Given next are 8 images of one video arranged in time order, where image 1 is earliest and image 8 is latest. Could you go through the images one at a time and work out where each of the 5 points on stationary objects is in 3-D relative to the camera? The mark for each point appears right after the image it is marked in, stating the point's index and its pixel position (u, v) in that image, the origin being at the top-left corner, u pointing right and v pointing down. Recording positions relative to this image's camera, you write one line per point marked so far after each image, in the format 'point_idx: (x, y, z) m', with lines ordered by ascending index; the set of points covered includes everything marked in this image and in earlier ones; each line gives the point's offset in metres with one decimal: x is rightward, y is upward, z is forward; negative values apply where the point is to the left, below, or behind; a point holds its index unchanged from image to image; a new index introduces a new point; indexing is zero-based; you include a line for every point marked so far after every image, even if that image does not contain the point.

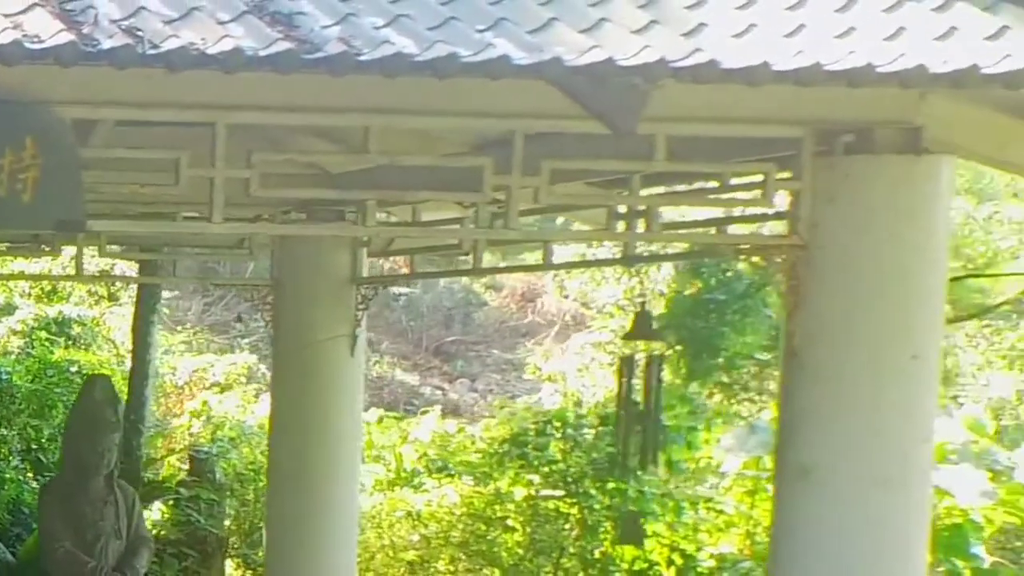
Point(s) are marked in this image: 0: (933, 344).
0: (+2.0, -0.3, +3.3) m
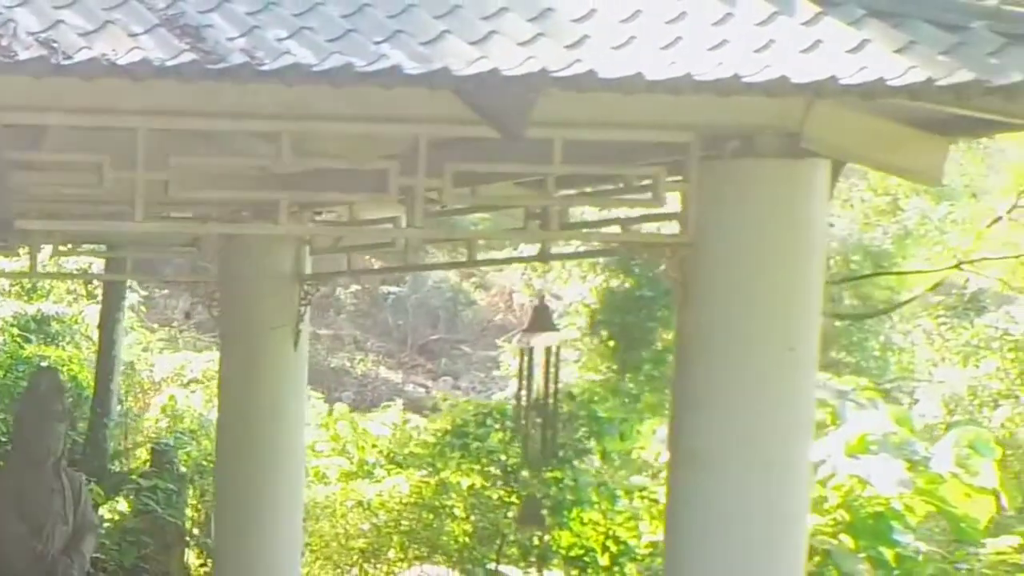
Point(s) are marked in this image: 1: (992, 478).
0: (+1.5, -0.2, +3.5) m
1: (+3.7, -1.5, +5.4) m
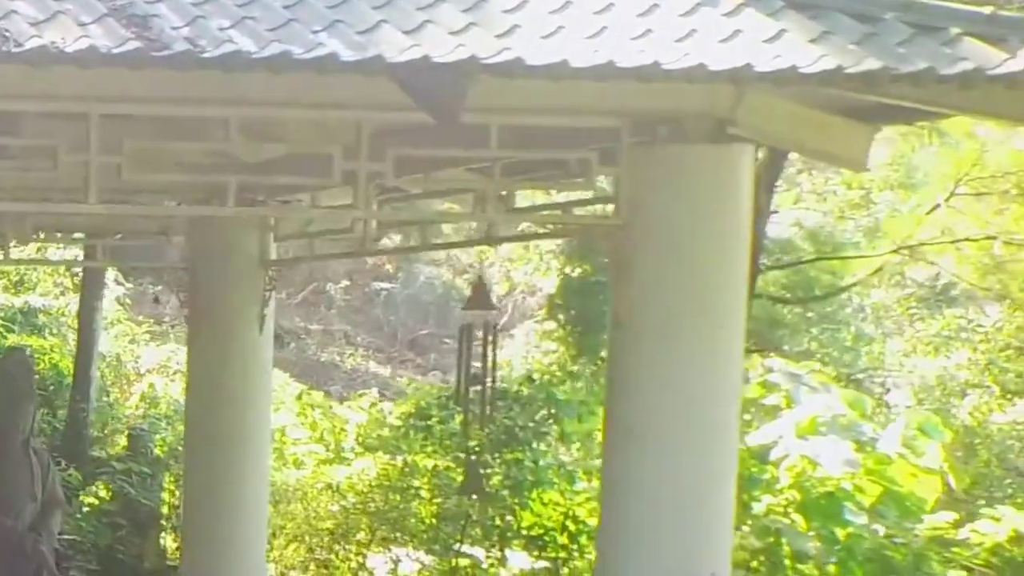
0: (+1.2, -0.1, +3.7) m
1: (+3.4, -1.4, +5.6) m
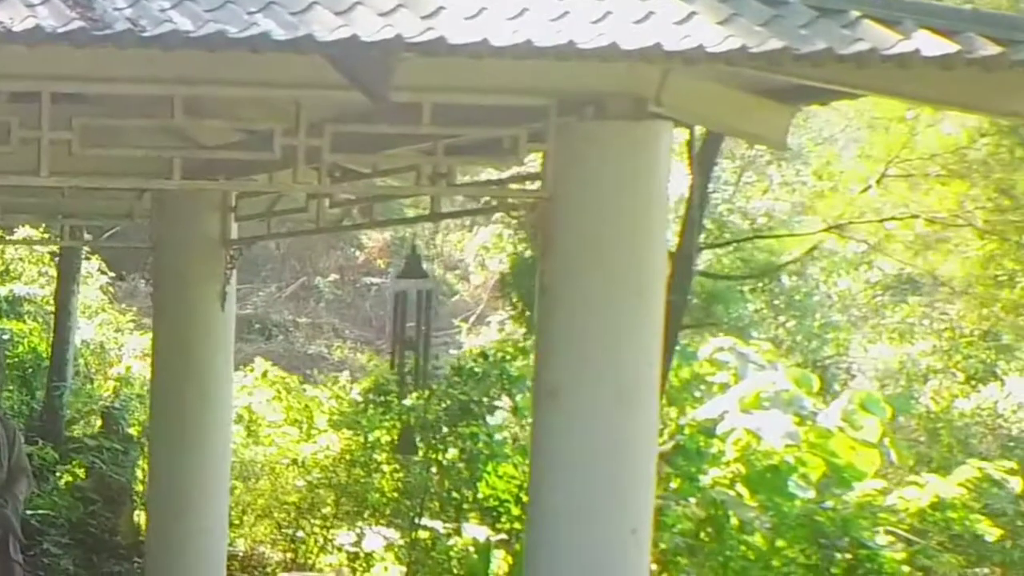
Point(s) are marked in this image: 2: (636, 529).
0: (+0.8, 0.0, +3.9) m
1: (+3.0, -1.2, +5.8) m
2: (+0.7, -1.3, +3.9) m
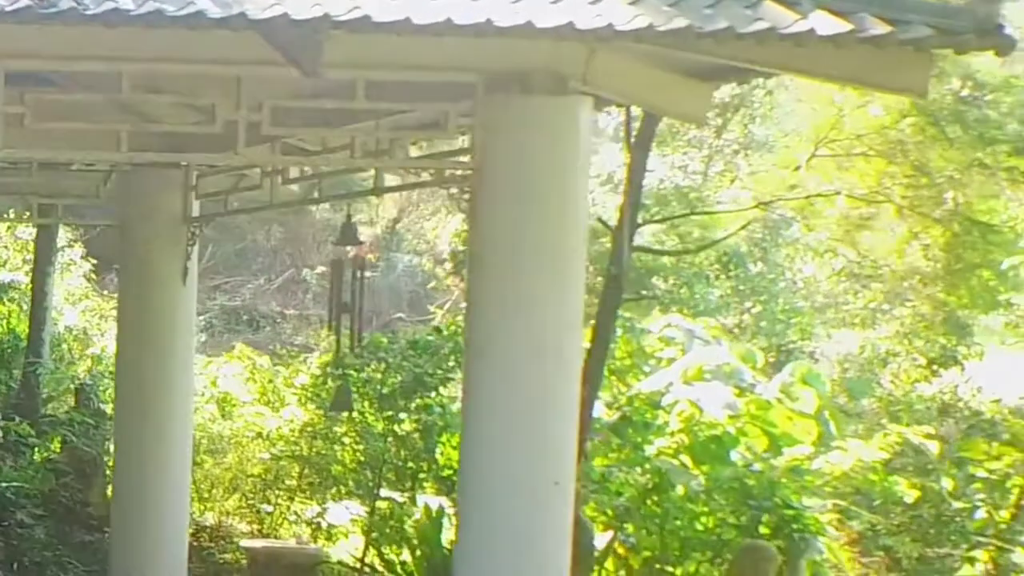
0: (+0.4, +0.2, +4.1) m
1: (+2.6, -1.0, +6.1) m
2: (+0.3, -1.1, +4.1) m
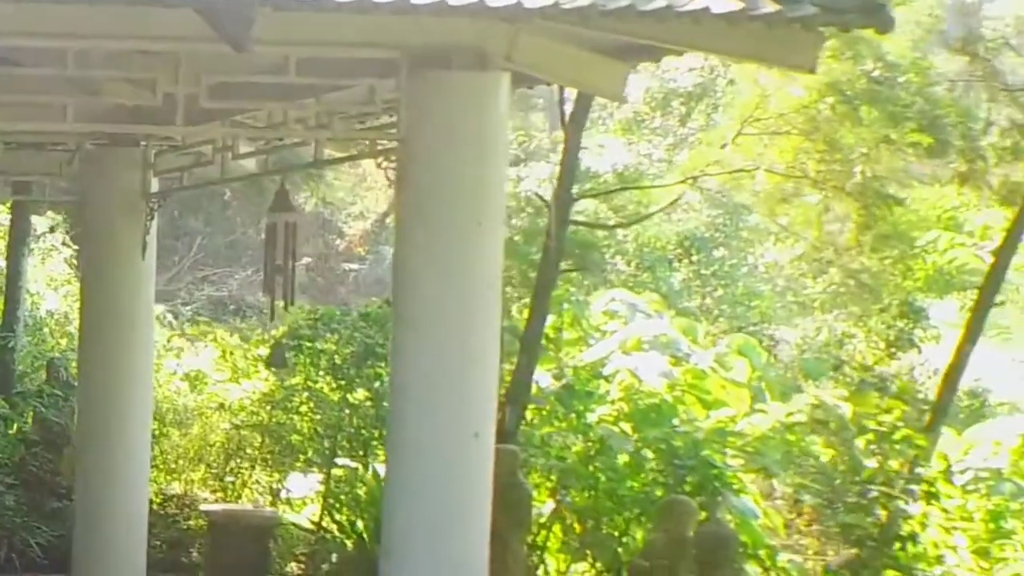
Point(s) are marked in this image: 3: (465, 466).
0: (-0.1, +0.4, +4.4) m
1: (+2.1, -0.8, +6.4) m
2: (-0.2, -0.9, +4.4) m
3: (-0.3, -1.1, +4.3) m
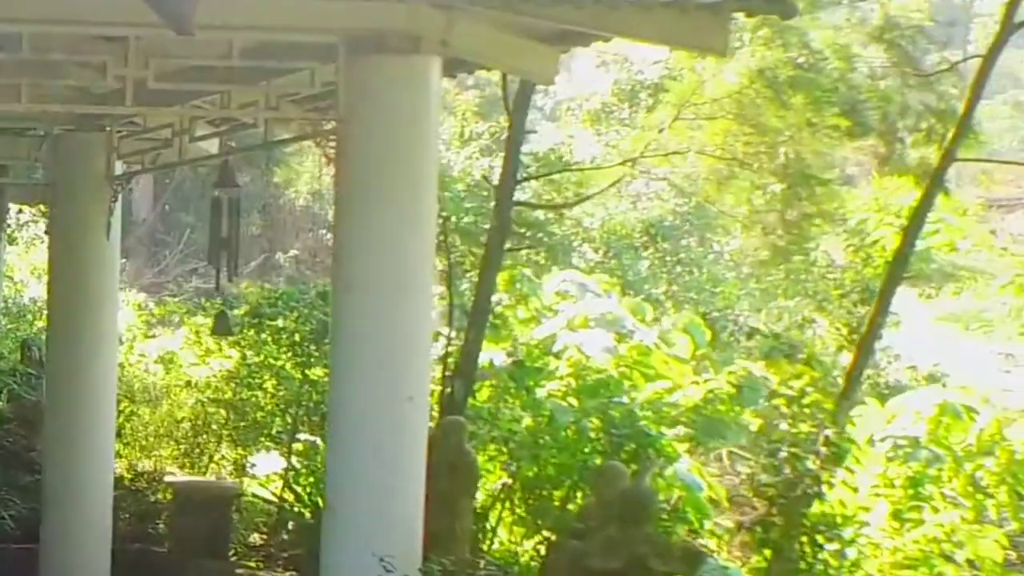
0: (-0.5, +0.6, +4.6) m
1: (+1.7, -0.6, +6.6) m
2: (-0.7, -0.7, +4.6) m
3: (-0.7, -0.9, +4.6) m
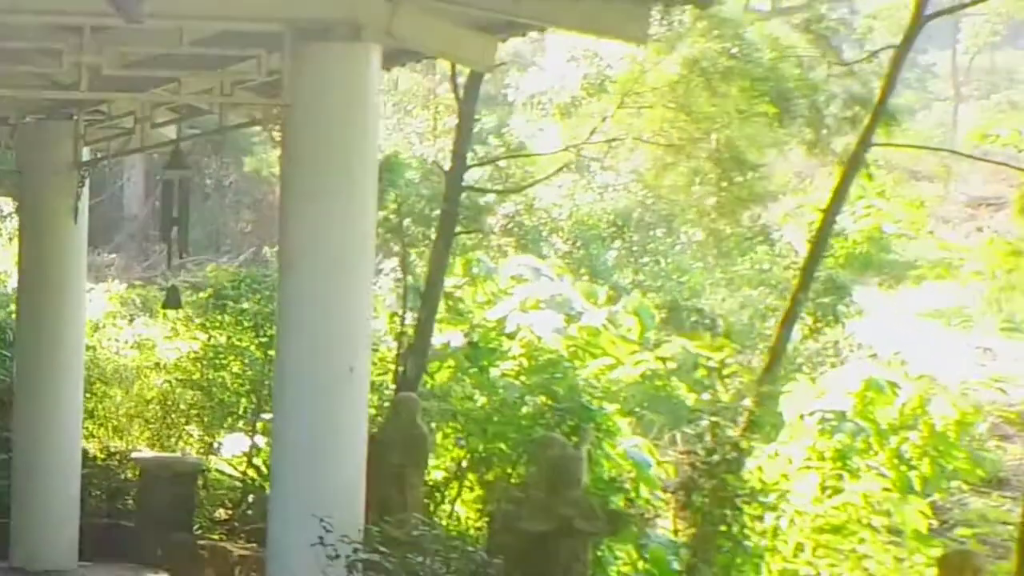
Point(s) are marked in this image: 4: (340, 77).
0: (-1.0, +0.8, +4.9) m
1: (+1.2, -0.4, +6.9) m
2: (-1.1, -0.6, +4.9) m
3: (-1.2, -0.8, +4.9) m
4: (-1.2, +1.4, +4.8) m
